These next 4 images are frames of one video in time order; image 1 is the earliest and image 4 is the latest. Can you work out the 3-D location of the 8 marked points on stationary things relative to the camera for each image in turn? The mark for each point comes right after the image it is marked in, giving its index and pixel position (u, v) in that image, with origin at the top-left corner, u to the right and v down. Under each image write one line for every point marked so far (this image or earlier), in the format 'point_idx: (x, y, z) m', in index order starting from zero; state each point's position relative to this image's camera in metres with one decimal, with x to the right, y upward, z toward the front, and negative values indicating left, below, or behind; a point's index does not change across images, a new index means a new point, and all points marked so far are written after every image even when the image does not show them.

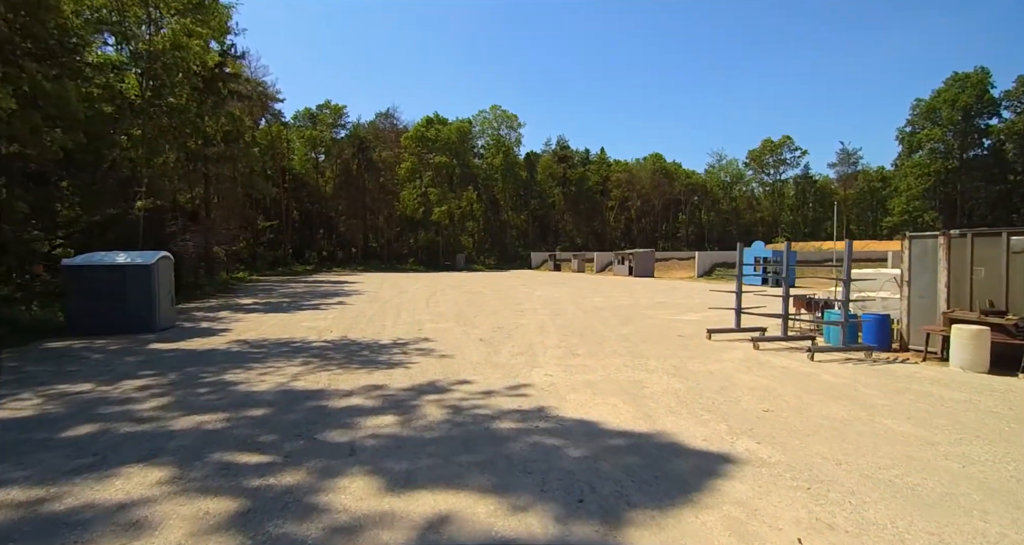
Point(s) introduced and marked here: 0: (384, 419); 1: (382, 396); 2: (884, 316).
0: (-1.1, -1.3, +5.2) m
1: (-1.4, -1.3, +6.1) m
2: (+6.0, -0.7, +9.4) m
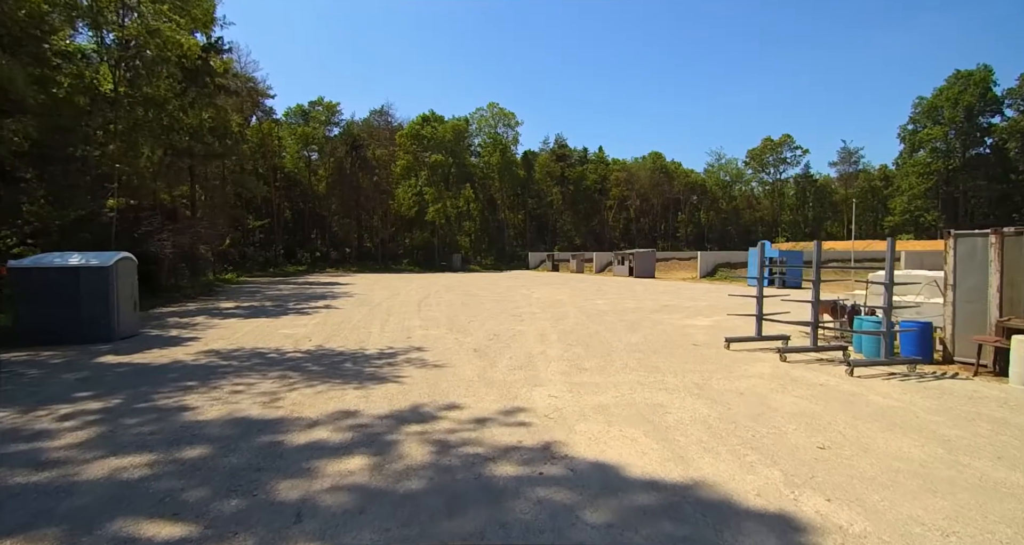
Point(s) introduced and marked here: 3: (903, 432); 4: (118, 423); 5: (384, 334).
0: (-1.2, -1.4, +4.2) m
1: (-1.4, -1.3, +5.0) m
2: (+6.0, -0.7, +8.4) m
3: (+3.3, -1.4, +5.0) m
4: (-3.6, -1.4, +5.3) m
5: (-2.5, -1.2, +11.3) m
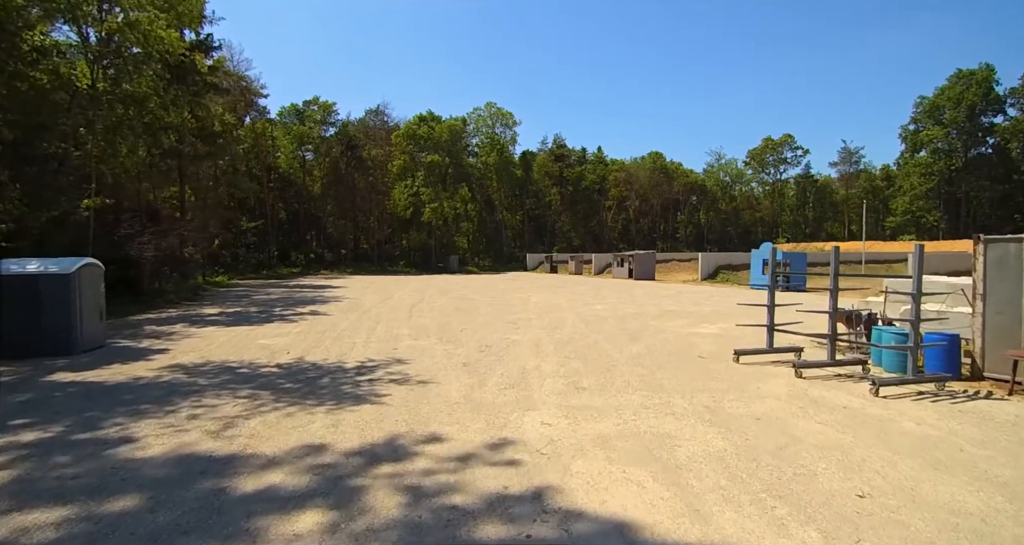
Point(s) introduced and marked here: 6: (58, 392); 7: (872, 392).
0: (-1.3, -1.5, +3.5) m
1: (-1.5, -1.5, +4.3) m
2: (+5.9, -0.8, +7.7) m
3: (+3.2, -1.5, +4.3) m
4: (-3.7, -1.5, +4.6) m
5: (-2.6, -1.3, +10.6) m
6: (-5.3, -1.4, +6.8) m
7: (+4.2, -1.4, +6.8) m
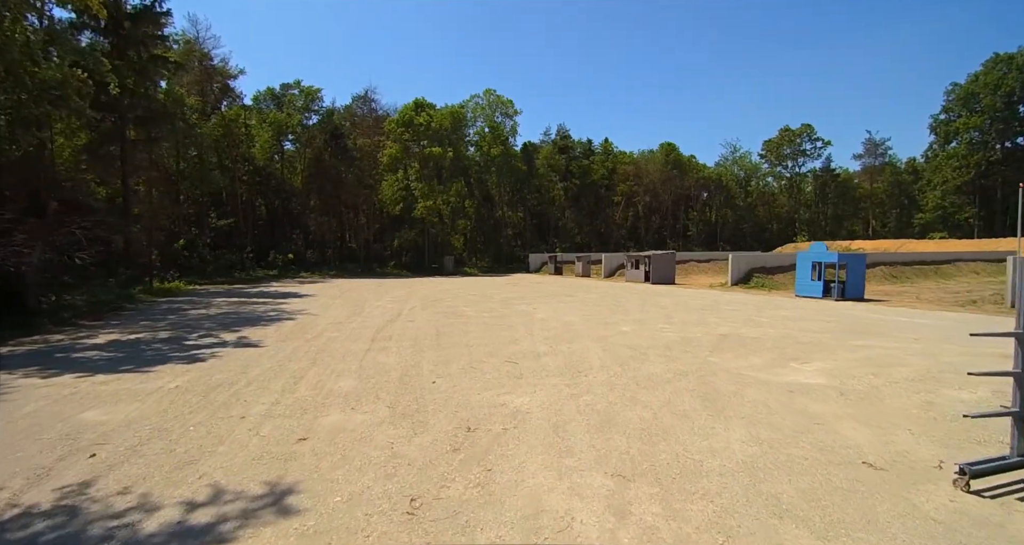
0: (-1.3, -1.8, -1.0) m
1: (-1.5, -1.8, -0.1) m
2: (+5.9, -1.1, +3.2) m
3: (+3.2, -1.8, -0.1) m
4: (-3.7, -1.8, +0.1) m
5: (-2.6, -1.6, +6.1) m
6: (-5.3, -1.7, +2.4) m
7: (+4.2, -1.7, +2.4) m
